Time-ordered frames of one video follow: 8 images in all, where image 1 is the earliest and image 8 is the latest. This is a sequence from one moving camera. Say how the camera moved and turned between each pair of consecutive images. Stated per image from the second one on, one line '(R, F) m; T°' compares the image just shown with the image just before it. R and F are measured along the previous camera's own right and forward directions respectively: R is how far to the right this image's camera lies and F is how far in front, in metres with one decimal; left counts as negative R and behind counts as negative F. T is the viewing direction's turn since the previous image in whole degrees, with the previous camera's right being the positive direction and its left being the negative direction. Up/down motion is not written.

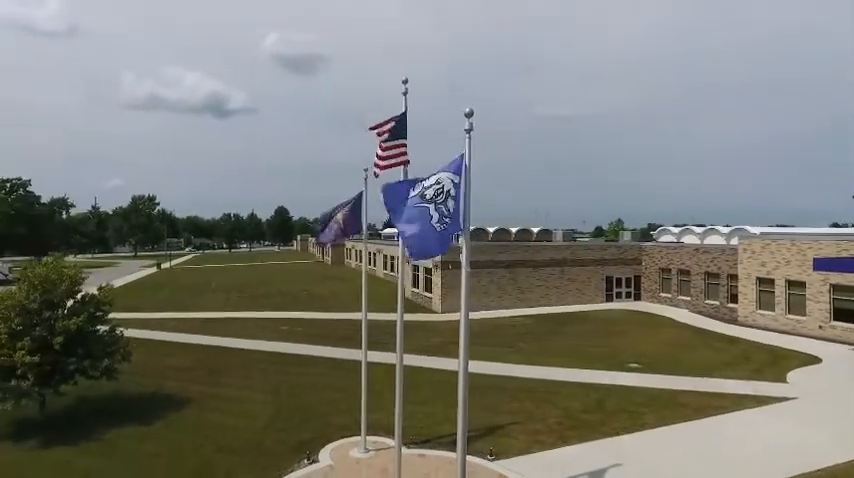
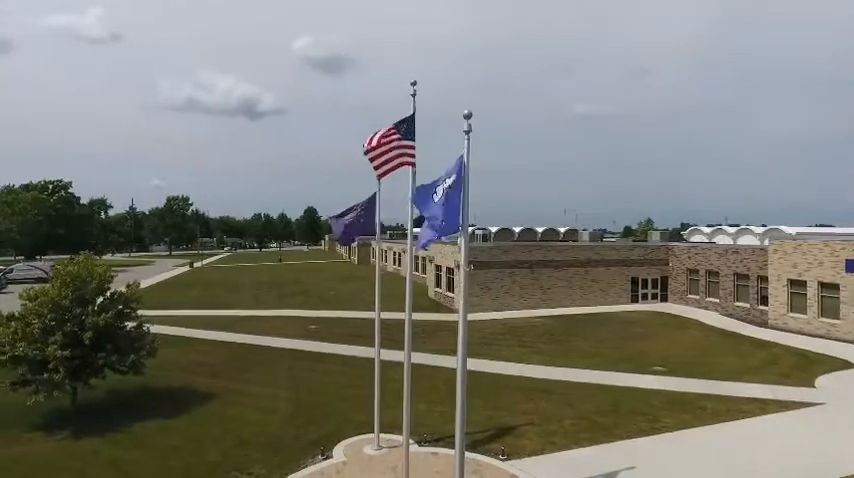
(+0.4, -0.1) m; -3°
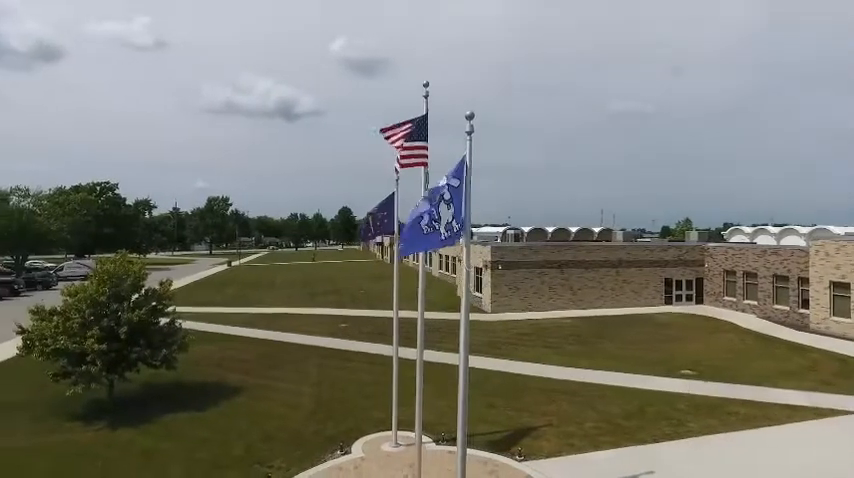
(+0.4, -0.1) m; -4°
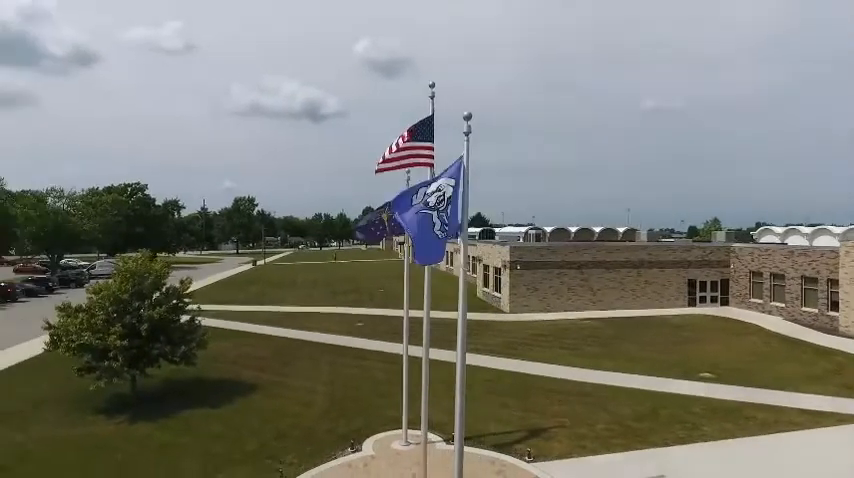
(+0.4, 0.0) m; -3°
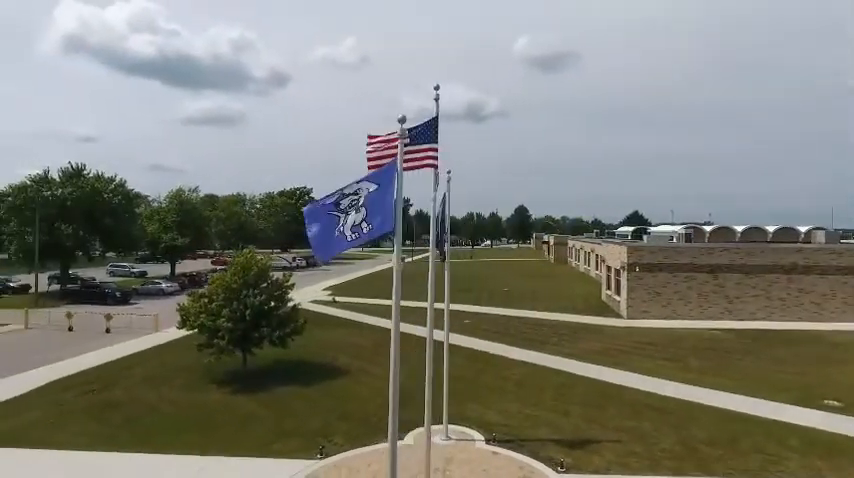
(+3.0, +0.2) m; -18°
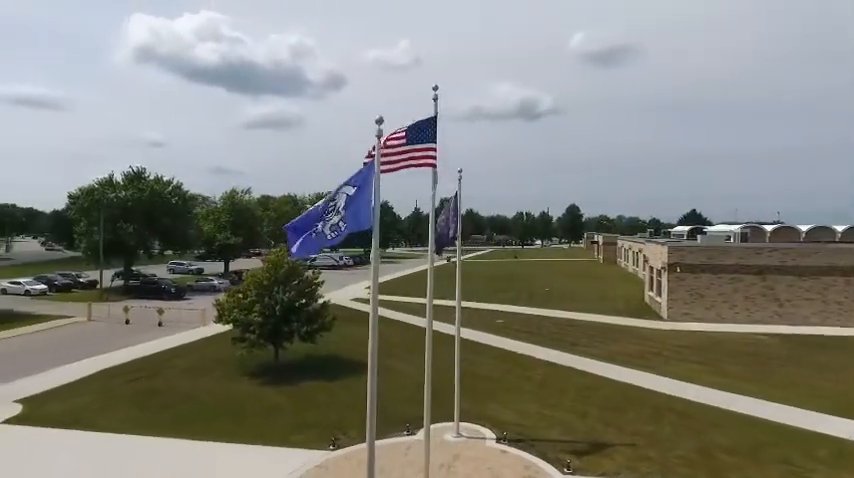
(+1.1, -0.1) m; -6°
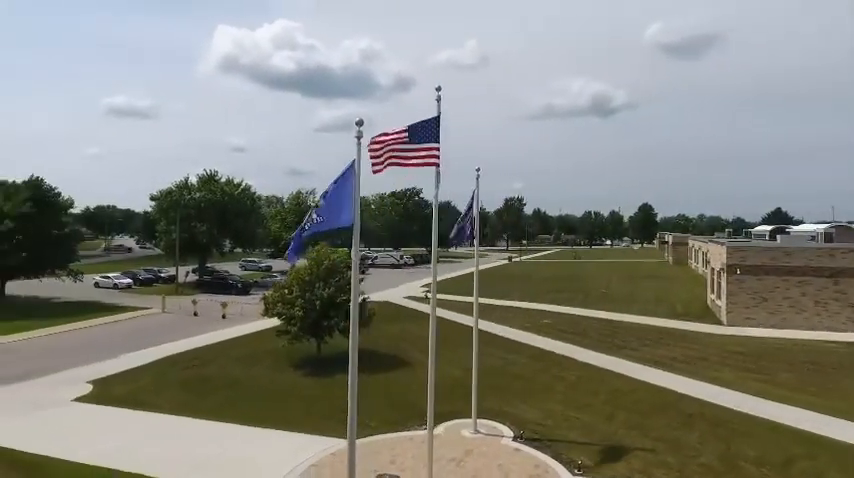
(+1.3, -0.2) m; -8°
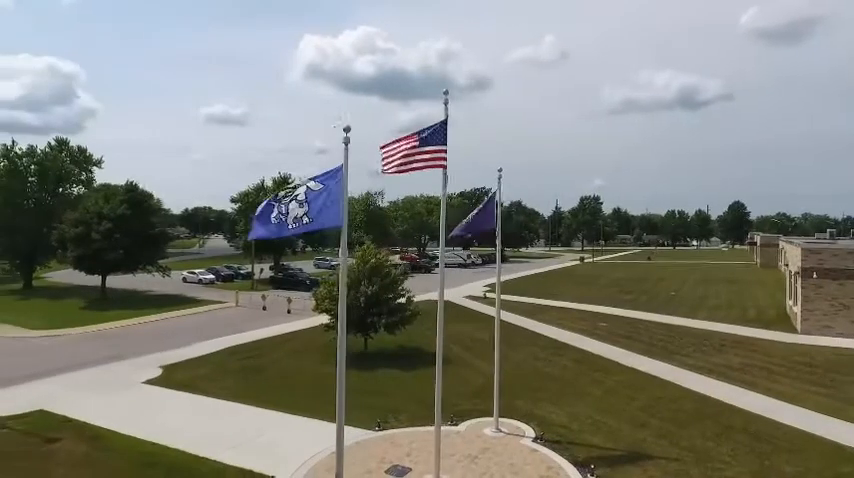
(+1.5, -0.2) m; -8°
